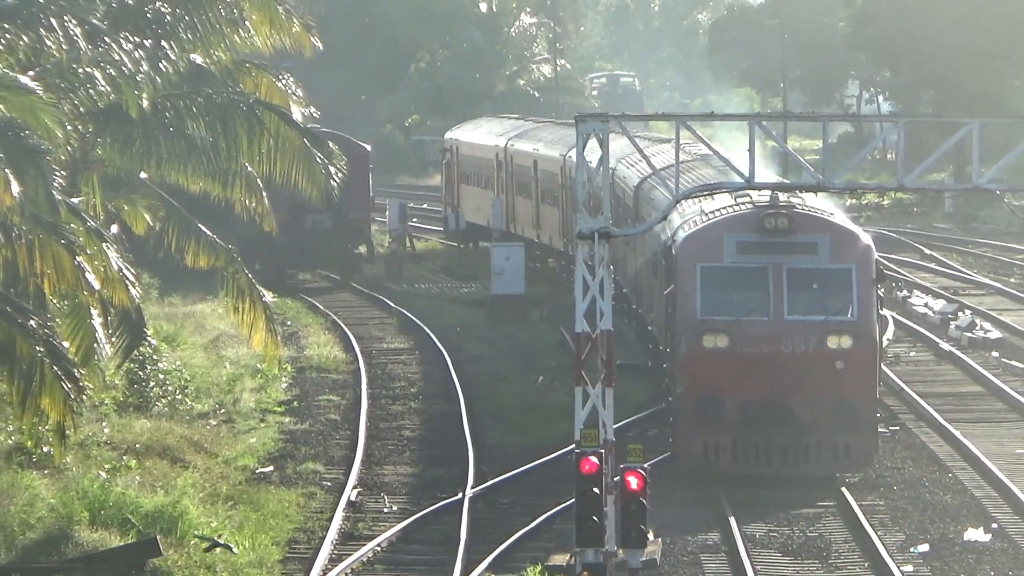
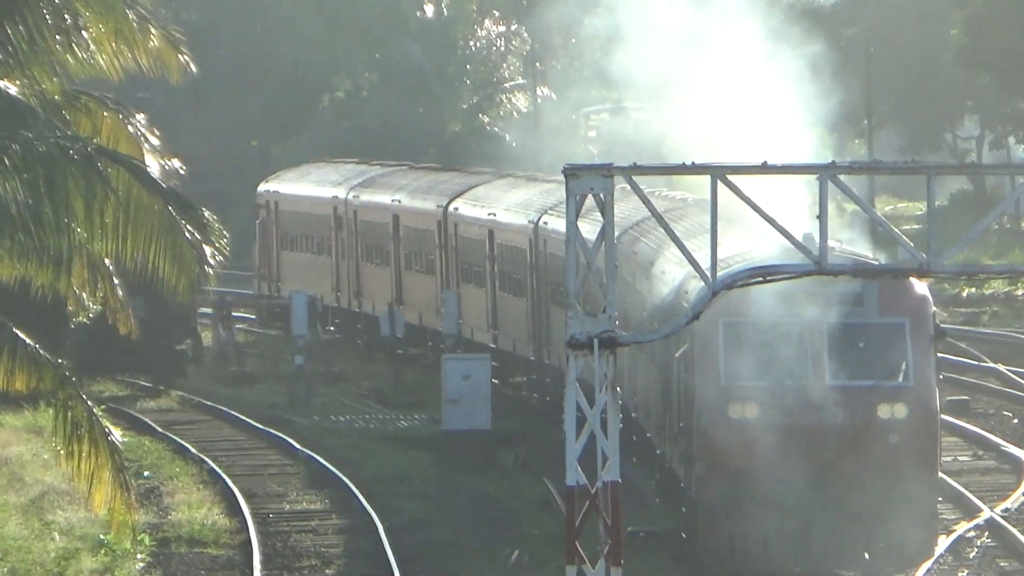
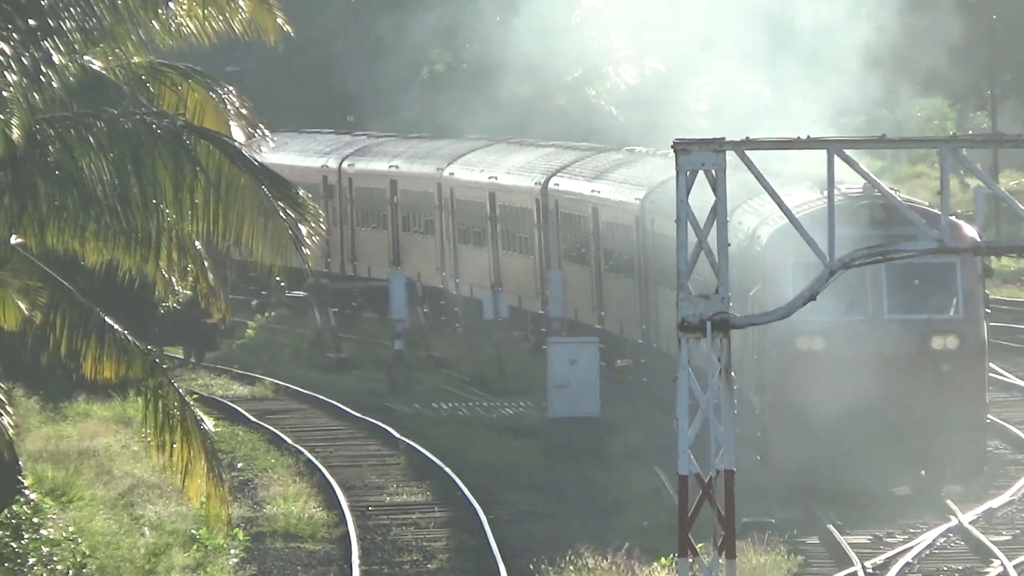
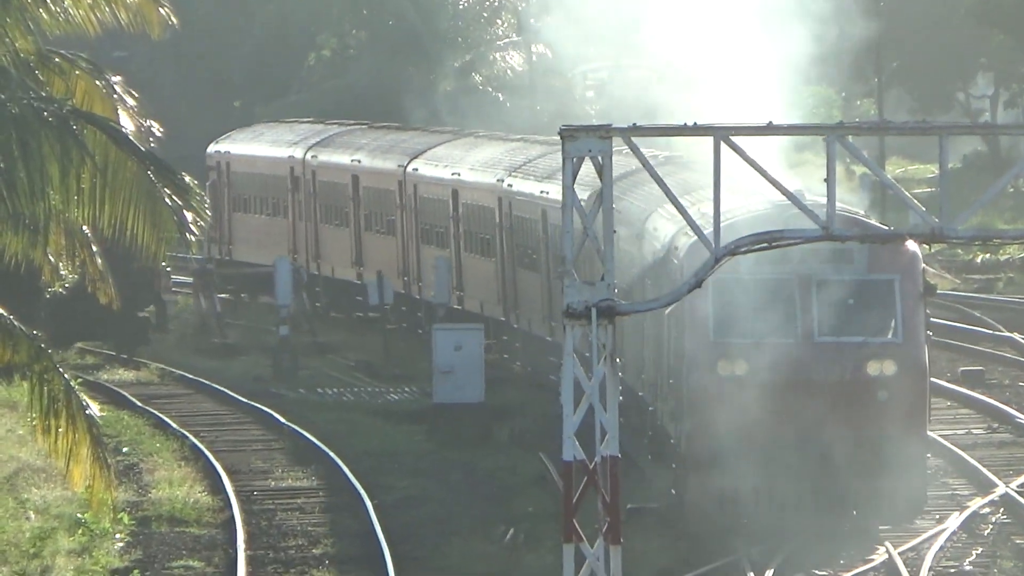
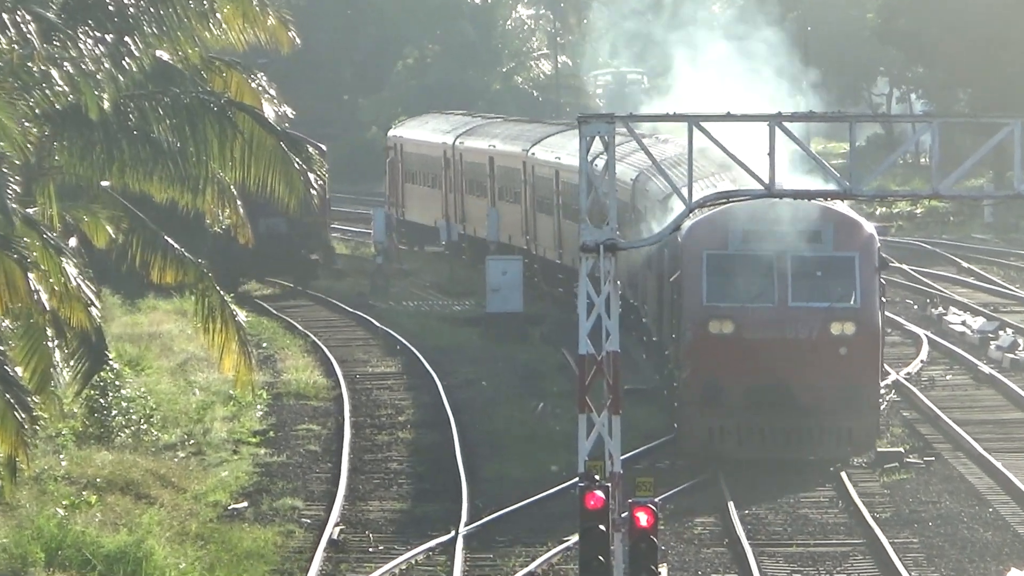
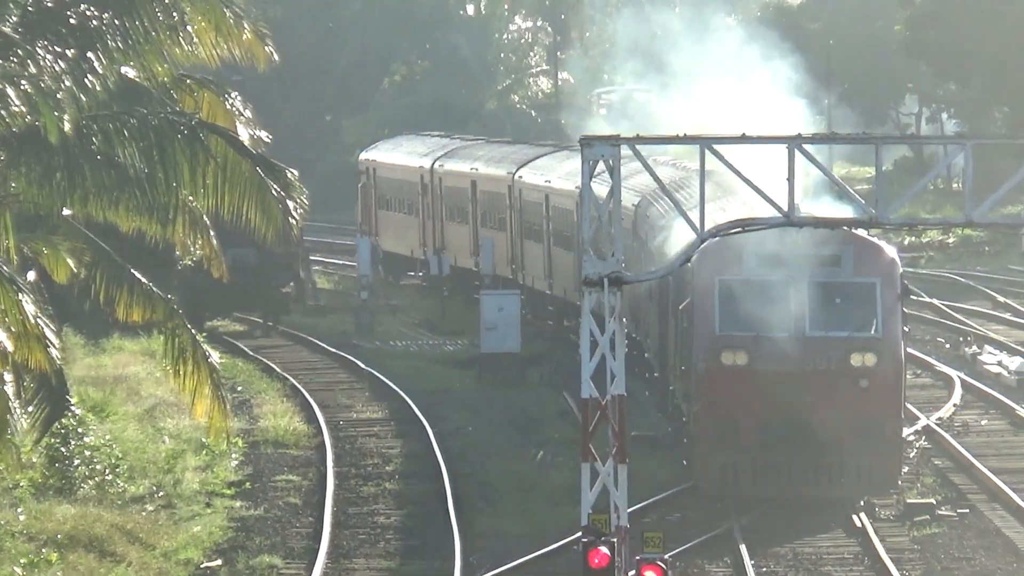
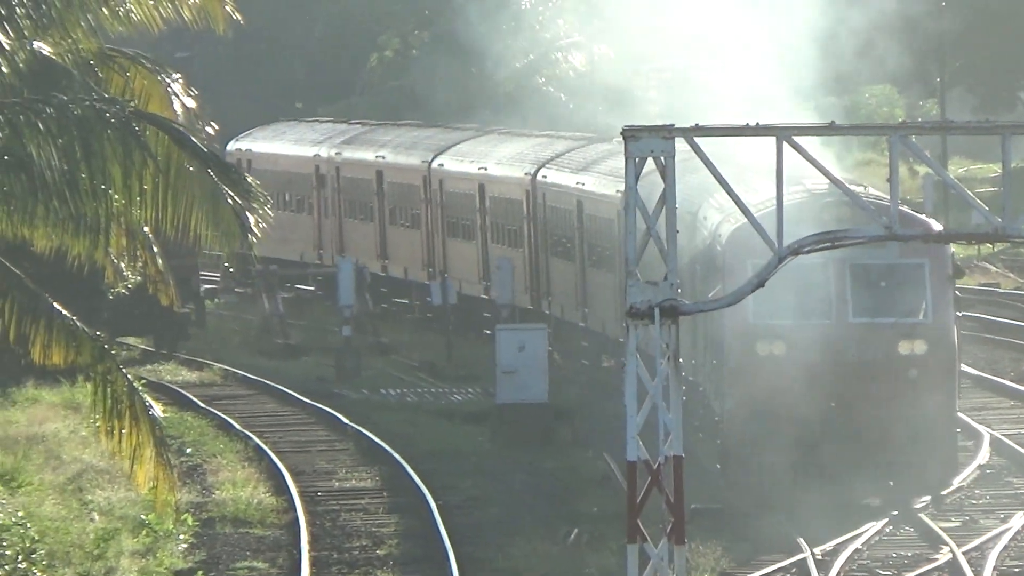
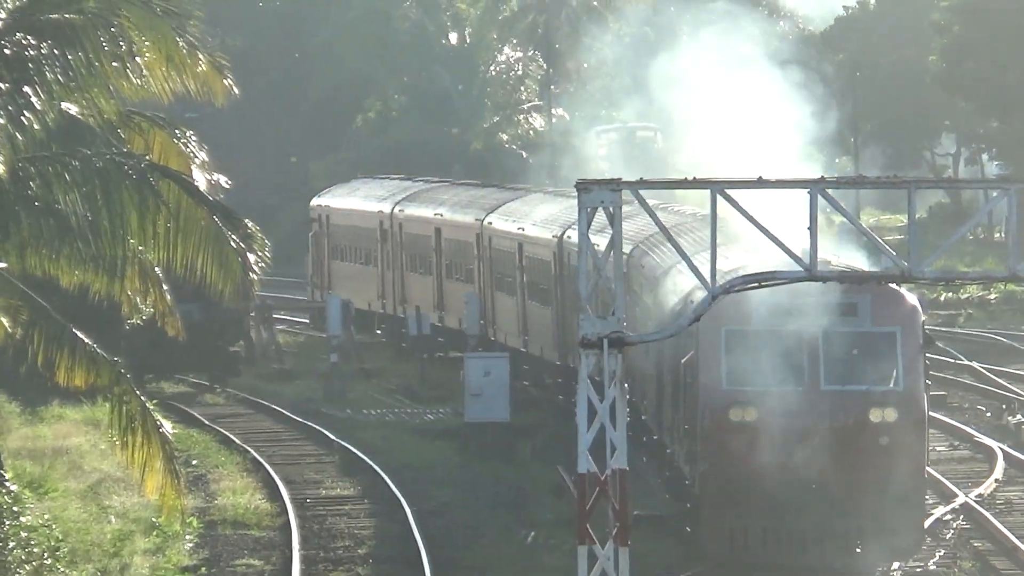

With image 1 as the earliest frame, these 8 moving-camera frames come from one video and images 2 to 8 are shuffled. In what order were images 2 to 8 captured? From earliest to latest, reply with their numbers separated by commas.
5, 6, 8, 2, 4, 7, 3
